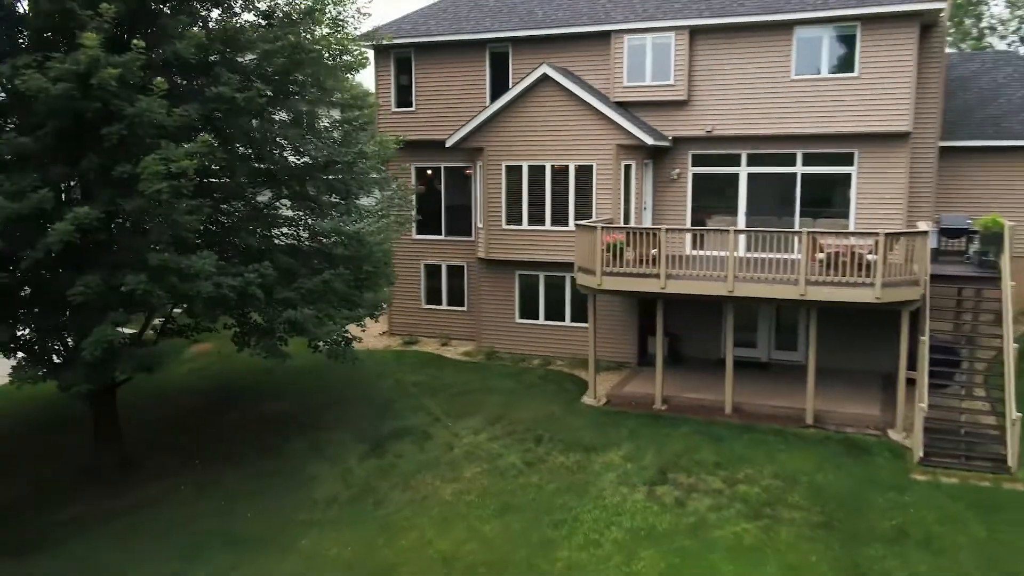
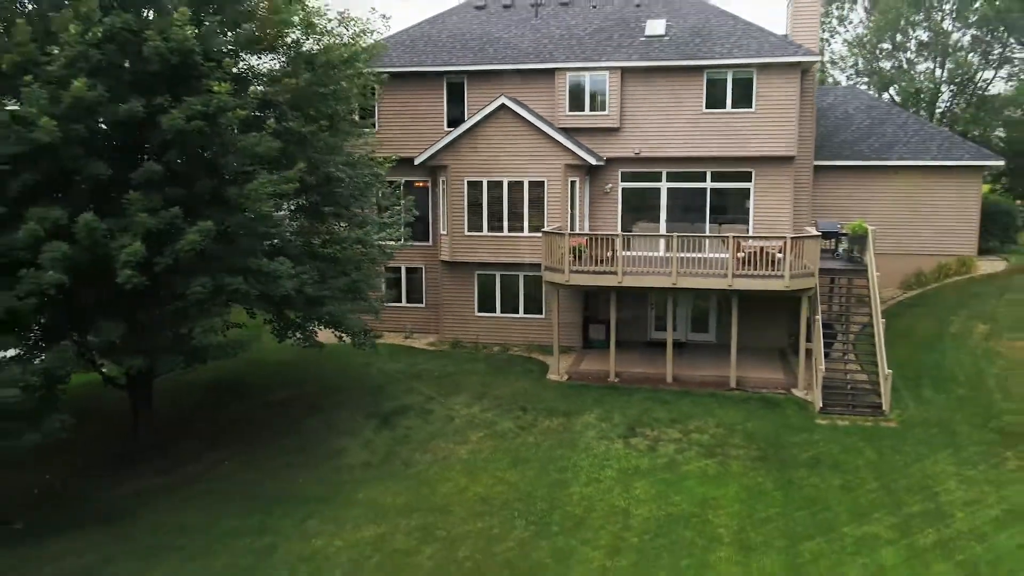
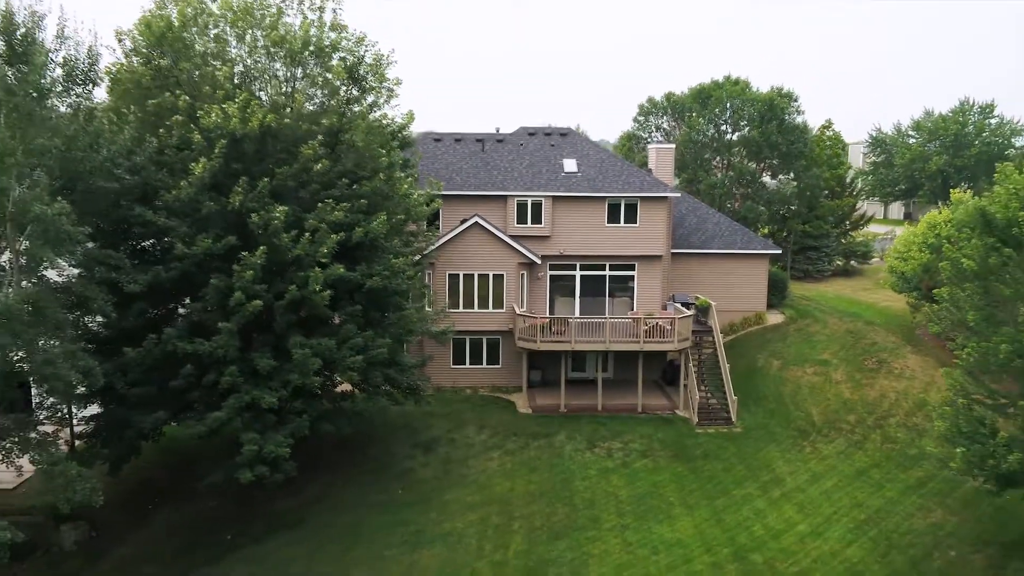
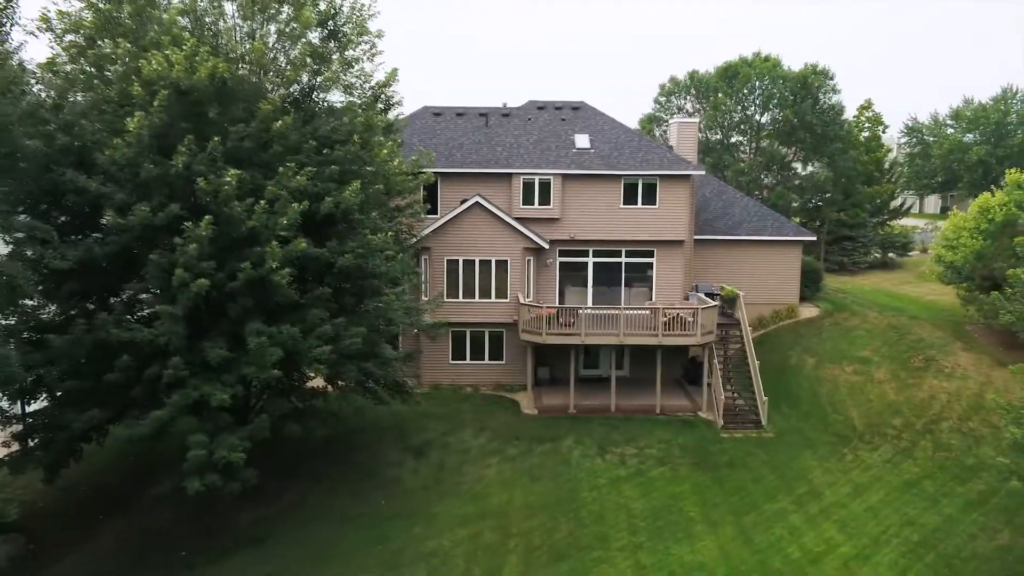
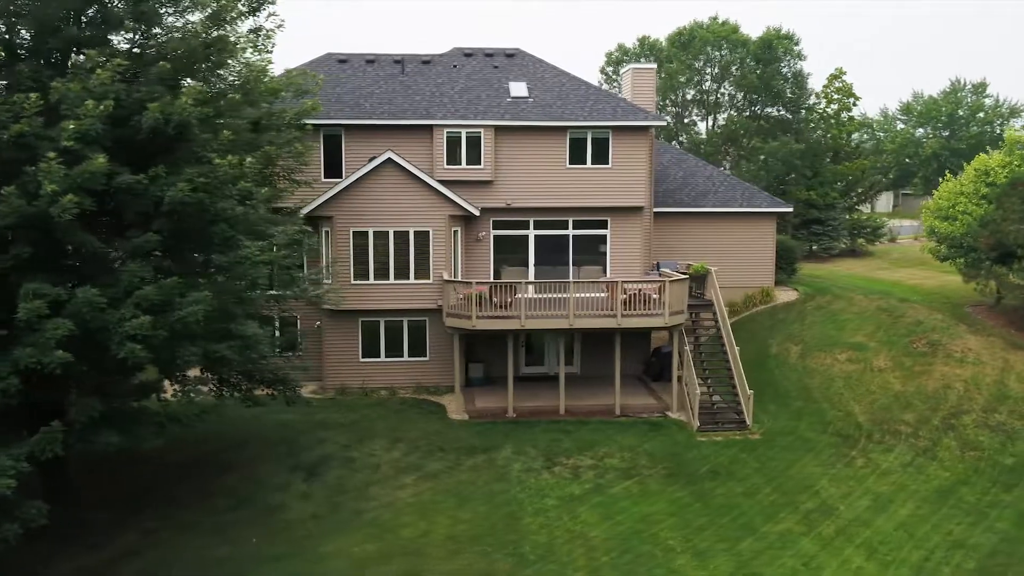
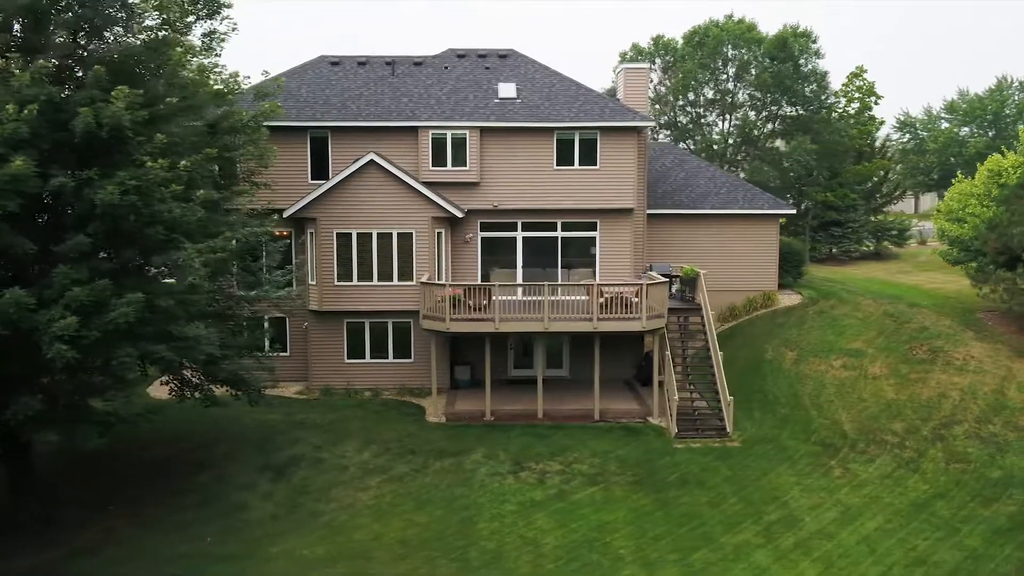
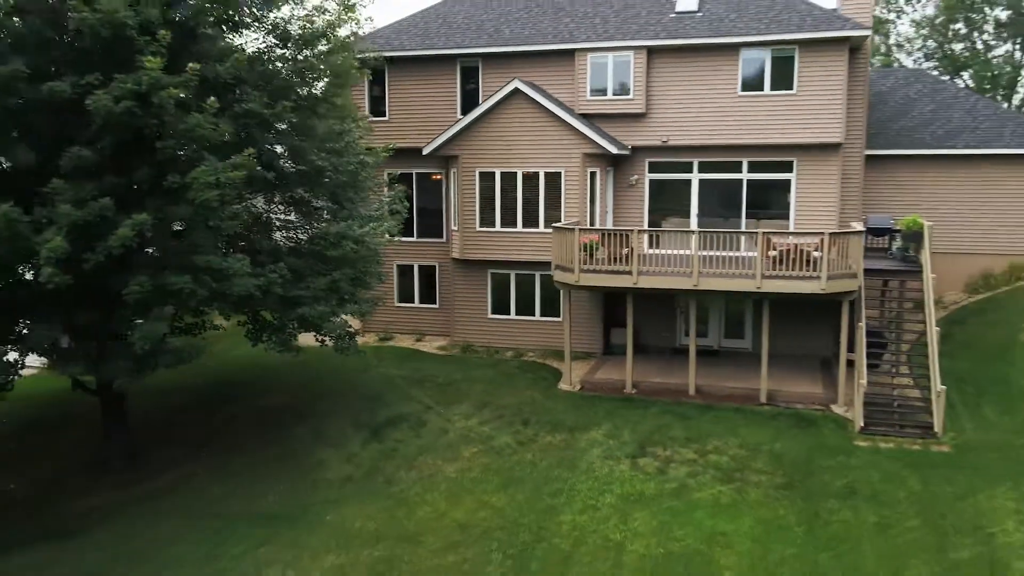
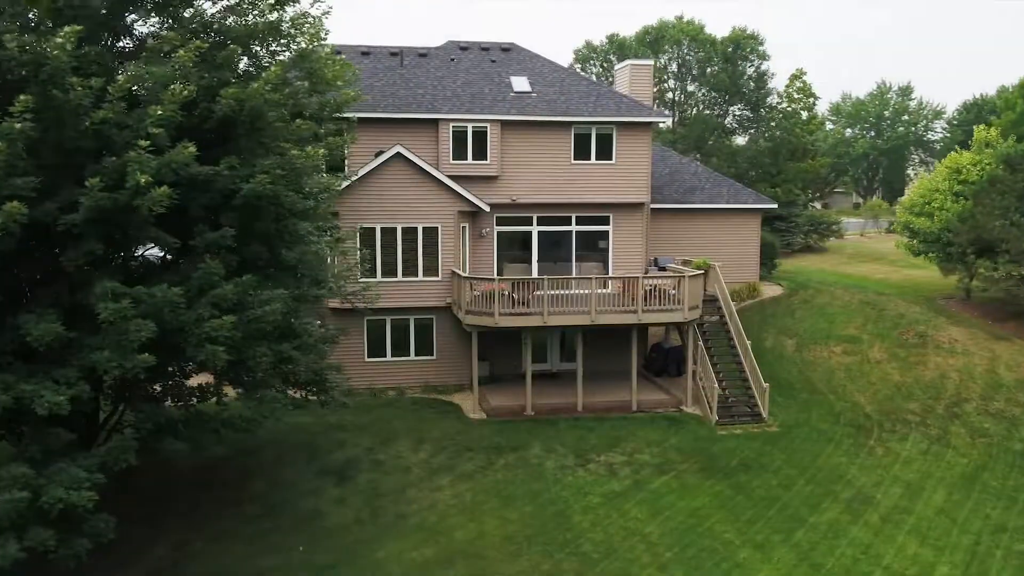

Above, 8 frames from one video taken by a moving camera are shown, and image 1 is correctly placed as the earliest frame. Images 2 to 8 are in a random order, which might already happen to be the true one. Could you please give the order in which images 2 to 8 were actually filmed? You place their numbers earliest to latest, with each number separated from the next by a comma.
7, 2, 8, 5, 6, 4, 3
